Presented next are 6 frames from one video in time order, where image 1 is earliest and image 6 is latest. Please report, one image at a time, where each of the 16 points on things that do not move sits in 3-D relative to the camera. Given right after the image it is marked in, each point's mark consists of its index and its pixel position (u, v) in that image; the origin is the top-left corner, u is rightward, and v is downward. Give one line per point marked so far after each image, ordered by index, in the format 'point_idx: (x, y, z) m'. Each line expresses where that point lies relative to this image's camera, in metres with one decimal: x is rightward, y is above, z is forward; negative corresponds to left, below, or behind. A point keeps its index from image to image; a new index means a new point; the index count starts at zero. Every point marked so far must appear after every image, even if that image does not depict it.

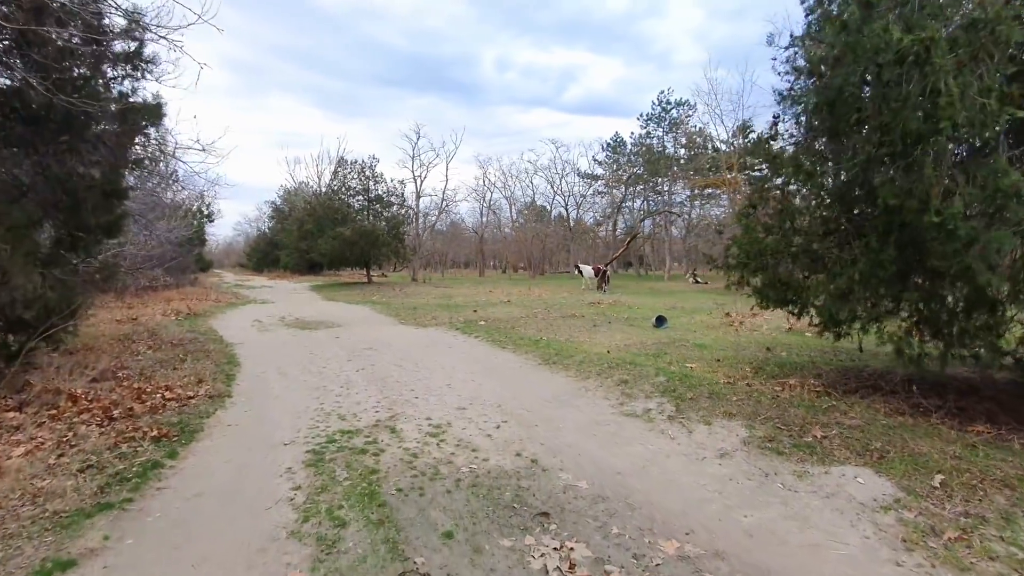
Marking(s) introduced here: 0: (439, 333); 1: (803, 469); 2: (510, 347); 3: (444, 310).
0: (-1.8, -1.1, +12.0) m
1: (+2.6, -1.6, +4.4) m
2: (0.0, -1.2, +9.8) m
3: (-2.4, -0.7, +17.3) m
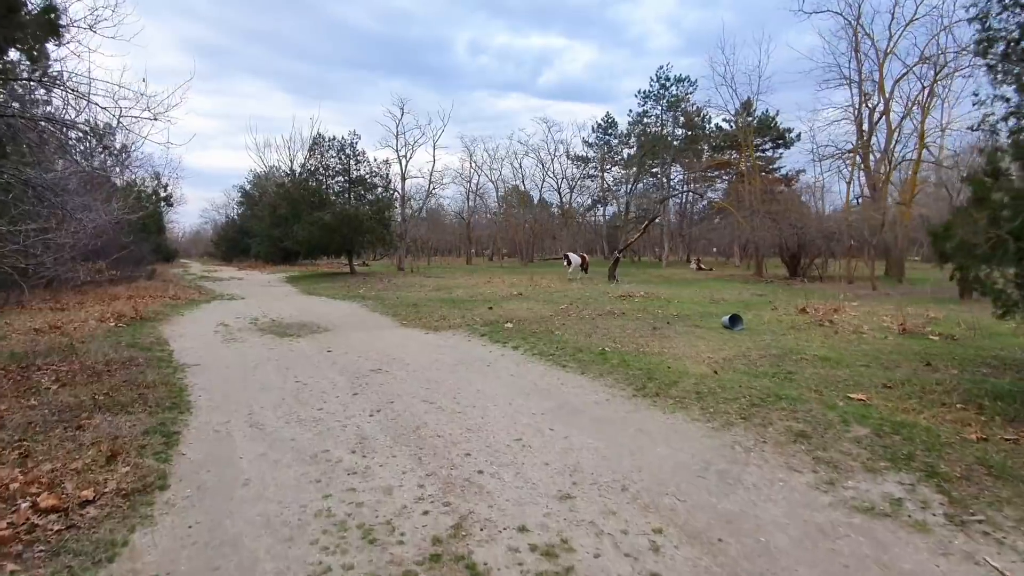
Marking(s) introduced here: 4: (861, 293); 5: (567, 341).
0: (-1.0, -1.0, +9.4) m
1: (+3.8, -1.7, +2.0) m
2: (+0.9, -1.1, +7.2) m
3: (-1.9, -0.5, +14.6) m
4: (+11.8, -0.2, +16.8) m
5: (+1.0, -0.9, +8.9) m
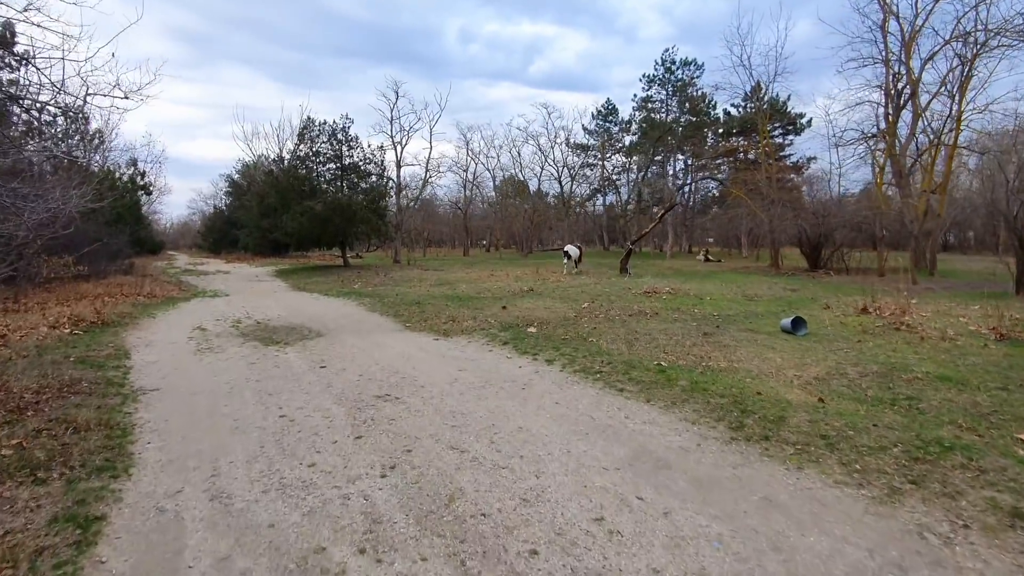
0: (-0.5, -1.0, +7.9) m
1: (+4.4, -1.8, +0.6) m
2: (+1.4, -1.2, +5.7) m
3: (-1.5, -0.4, +13.1) m
4: (+12.1, 0.0, +15.4) m
5: (+1.5, -0.9, +7.4) m
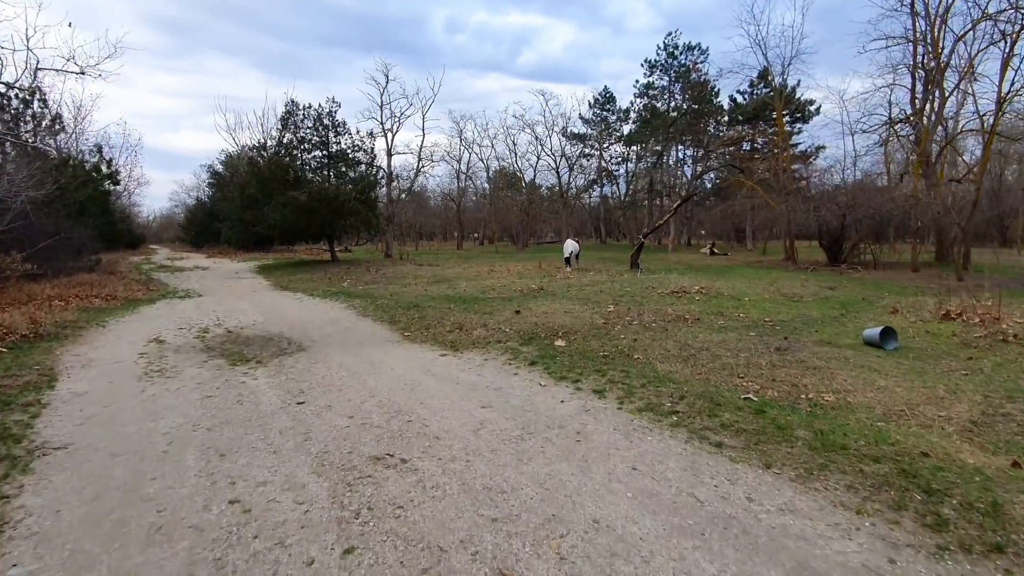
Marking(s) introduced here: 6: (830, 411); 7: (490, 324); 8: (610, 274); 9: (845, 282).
0: (-0.1, -1.1, +6.2) m
1: (+4.9, -2.0, -1.0) m
2: (+1.8, -1.3, +4.1) m
3: (-1.2, -0.5, +11.4) m
4: (+12.3, +0.1, +14.0) m
5: (+1.9, -1.0, +5.8) m
6: (+3.0, -1.2, +4.7) m
7: (-0.4, -0.7, +9.5) m
8: (+3.5, +0.5, +17.7) m
9: (+10.3, +0.2, +15.3) m
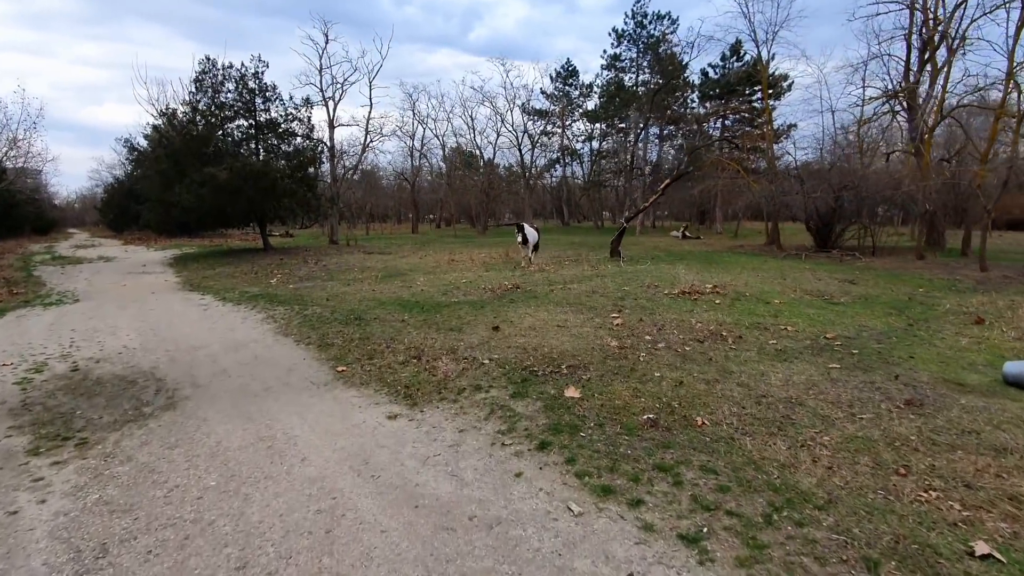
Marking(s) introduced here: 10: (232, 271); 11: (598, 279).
0: (-0.1, -1.4, +3.6) m
1: (+5.5, -2.5, -3.1) m
2: (+2.0, -1.6, +1.7) m
3: (-1.6, -0.6, +8.6) m
4: (+11.6, +0.3, +12.4) m
5: (+1.9, -1.3, +3.4) m
6: (+3.1, -1.4, +2.4) m
7: (-0.7, -0.9, +6.8) m
8: (+2.5, +0.7, +15.2) m
9: (+9.5, +0.4, +13.5) m
10: (-9.6, +0.6, +16.9) m
11: (+2.1, +0.2, +12.3) m
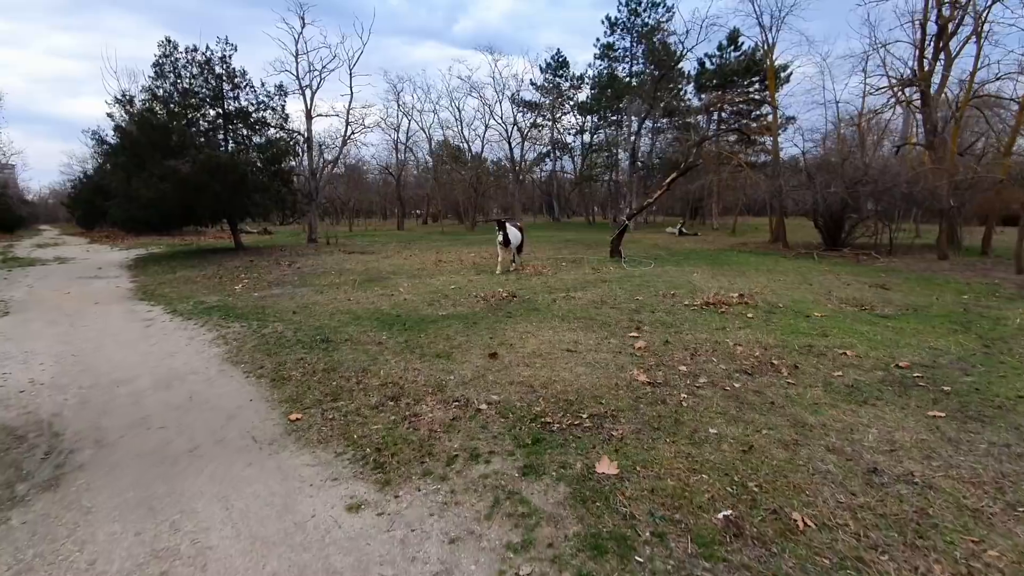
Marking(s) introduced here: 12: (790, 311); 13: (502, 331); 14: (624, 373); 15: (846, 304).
0: (0.0, -1.6, +2.2) m
1: (+5.8, -2.8, -4.3) m
2: (+2.2, -1.9, +0.3) m
3: (-1.7, -0.8, +7.2) m
4: (+11.5, +0.2, +11.2) m
5: (+2.0, -1.5, +2.0) m
6: (+3.3, -1.7, +1.1) m
7: (-0.7, -1.1, +5.4) m
8: (+2.3, +0.6, +13.9) m
9: (+9.3, +0.3, +12.3) m
10: (-9.8, +0.4, +15.3) m
11: (+2.0, +0.1, +10.9) m
12: (+4.6, -0.4, +8.3) m
13: (-0.1, -0.6, +7.5) m
14: (+1.3, -0.9, +5.7) m
15: (+6.0, -0.3, +9.0) m
